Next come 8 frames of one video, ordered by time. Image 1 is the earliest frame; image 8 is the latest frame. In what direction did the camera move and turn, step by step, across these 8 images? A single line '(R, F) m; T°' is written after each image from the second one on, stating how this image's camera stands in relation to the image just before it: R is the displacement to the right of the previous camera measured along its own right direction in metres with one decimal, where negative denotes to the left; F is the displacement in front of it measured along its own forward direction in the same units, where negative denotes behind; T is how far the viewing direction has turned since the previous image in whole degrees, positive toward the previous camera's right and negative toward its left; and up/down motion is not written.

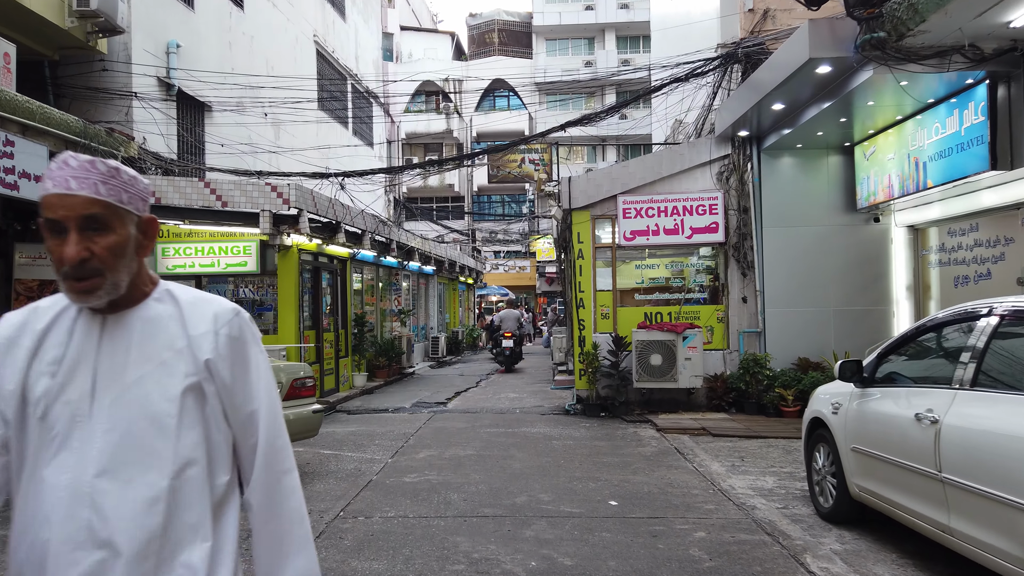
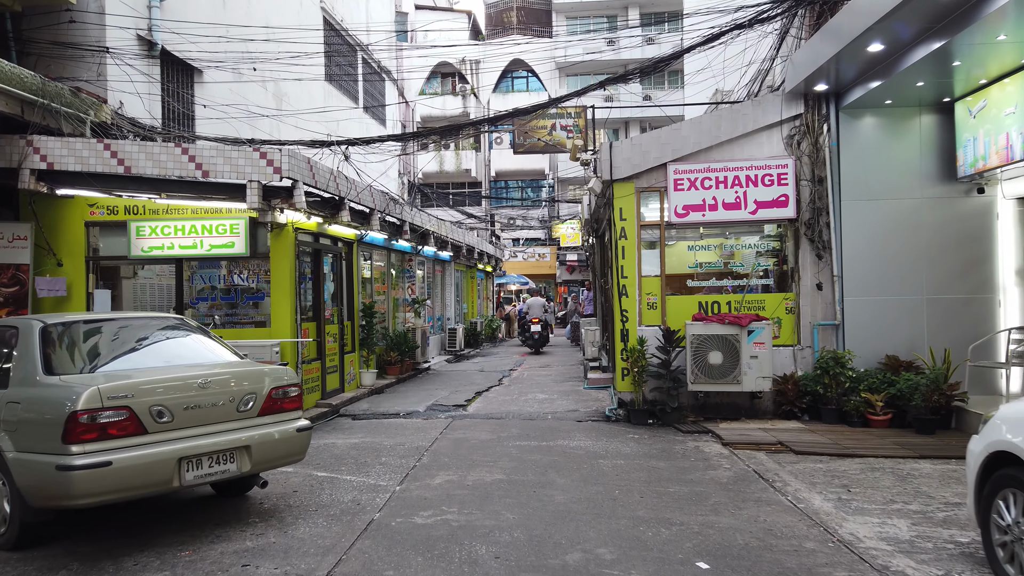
(-0.2, +1.4) m; -1°
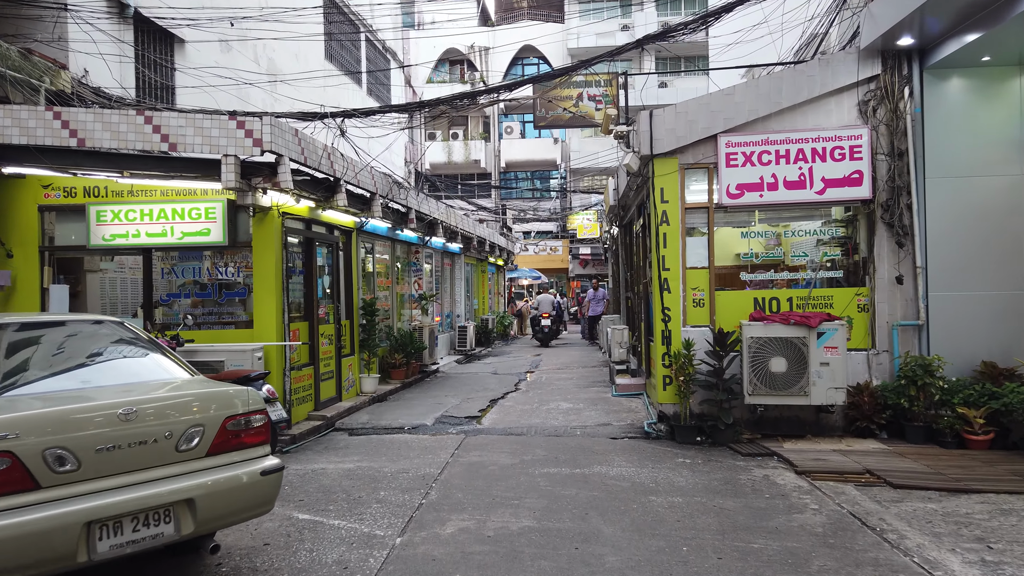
(-0.1, +1.2) m; -1°
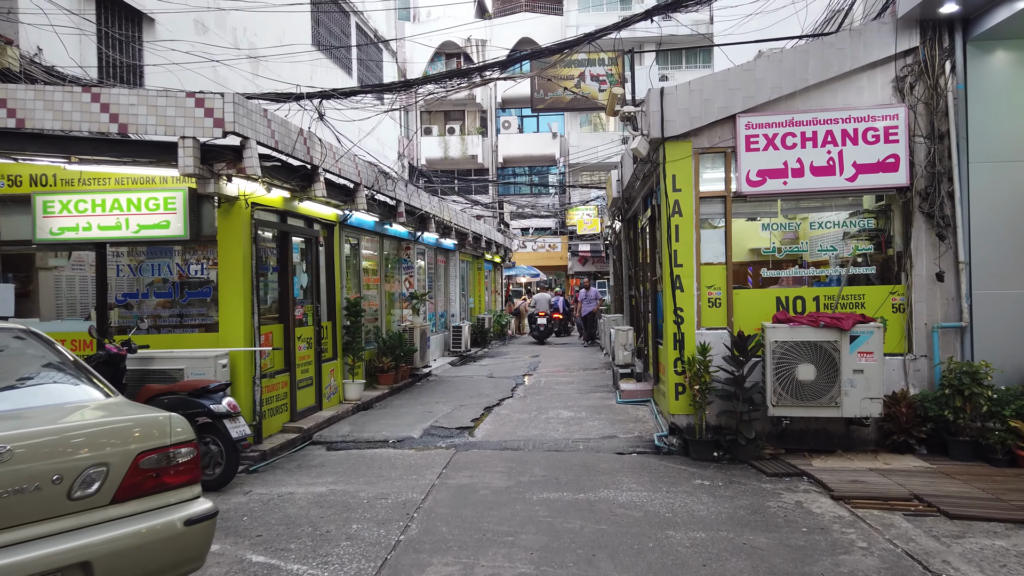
(0.0, +0.7) m; 0°
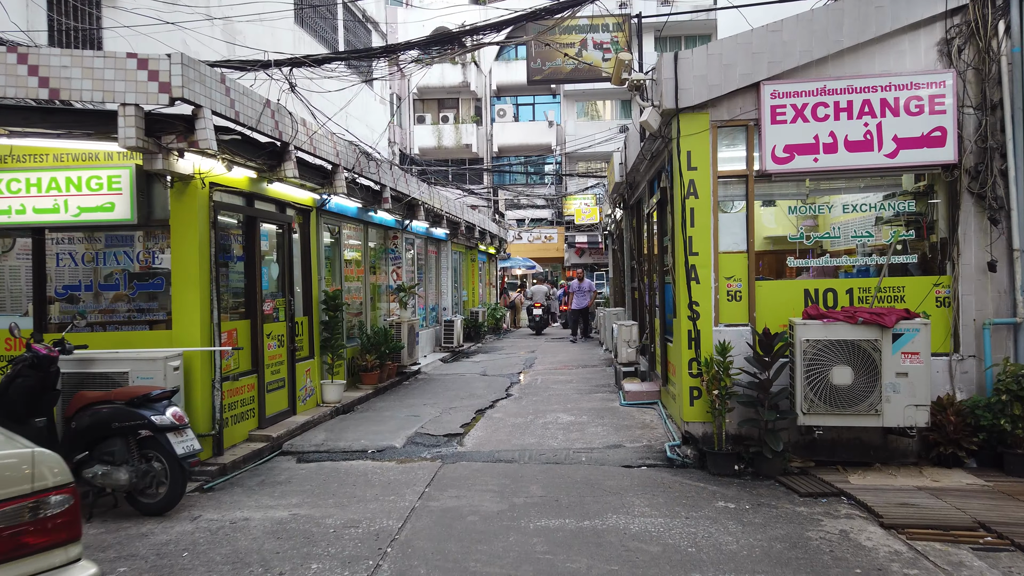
(0.0, +0.7) m; 0°
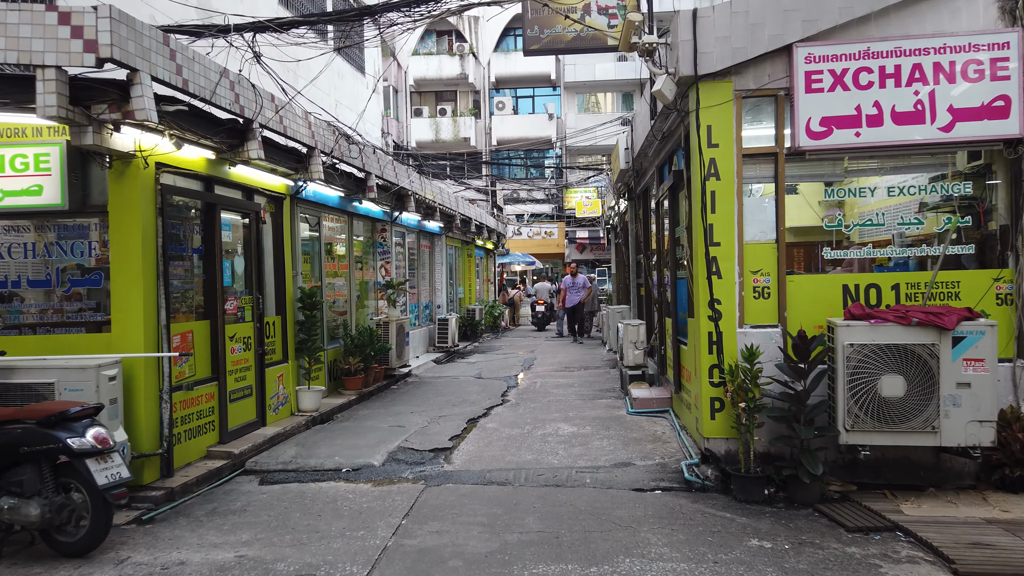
(0.0, +0.7) m; 0°
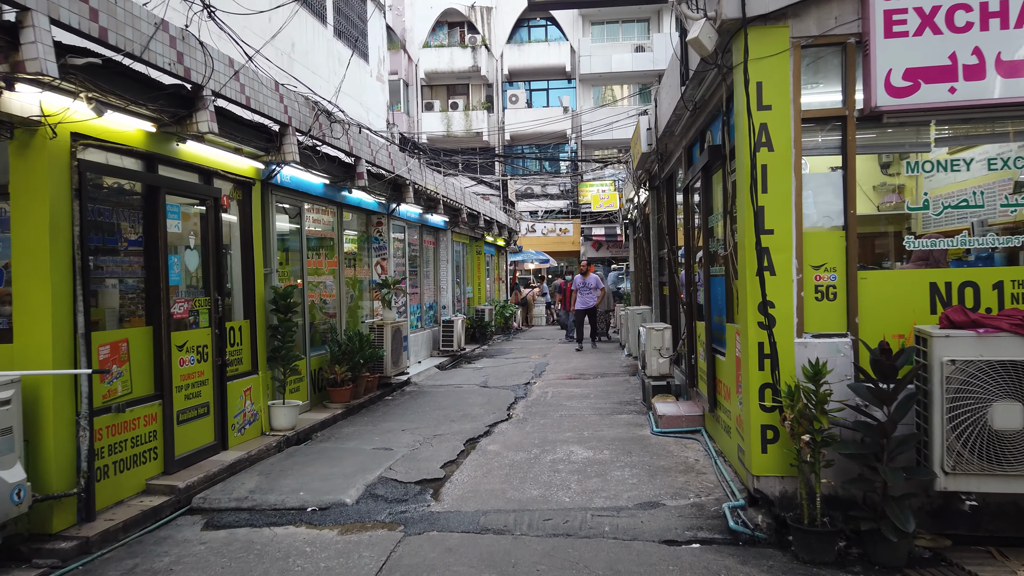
(+0.1, +1.0) m; -1°
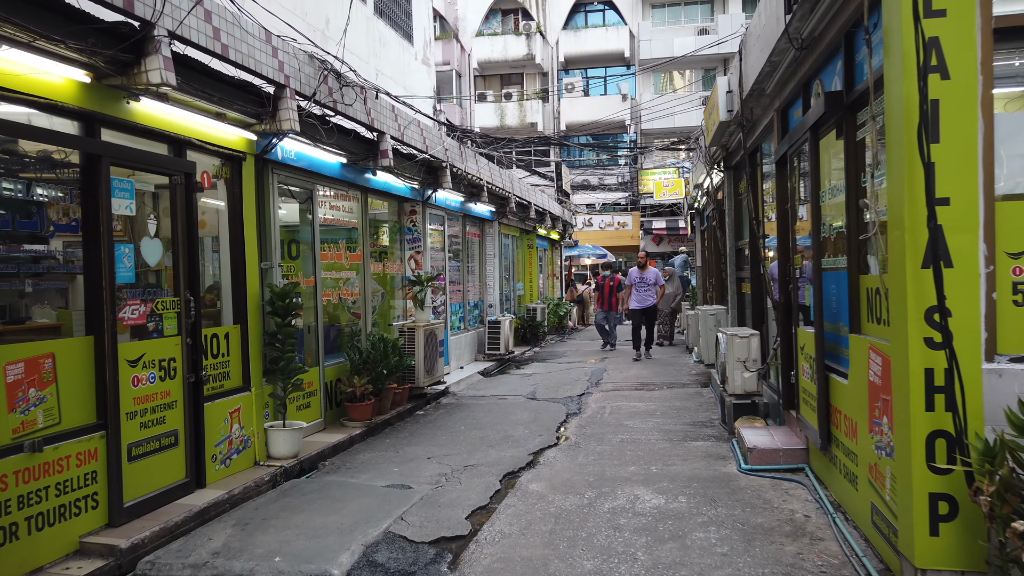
(+0.1, +1.2) m; -4°
